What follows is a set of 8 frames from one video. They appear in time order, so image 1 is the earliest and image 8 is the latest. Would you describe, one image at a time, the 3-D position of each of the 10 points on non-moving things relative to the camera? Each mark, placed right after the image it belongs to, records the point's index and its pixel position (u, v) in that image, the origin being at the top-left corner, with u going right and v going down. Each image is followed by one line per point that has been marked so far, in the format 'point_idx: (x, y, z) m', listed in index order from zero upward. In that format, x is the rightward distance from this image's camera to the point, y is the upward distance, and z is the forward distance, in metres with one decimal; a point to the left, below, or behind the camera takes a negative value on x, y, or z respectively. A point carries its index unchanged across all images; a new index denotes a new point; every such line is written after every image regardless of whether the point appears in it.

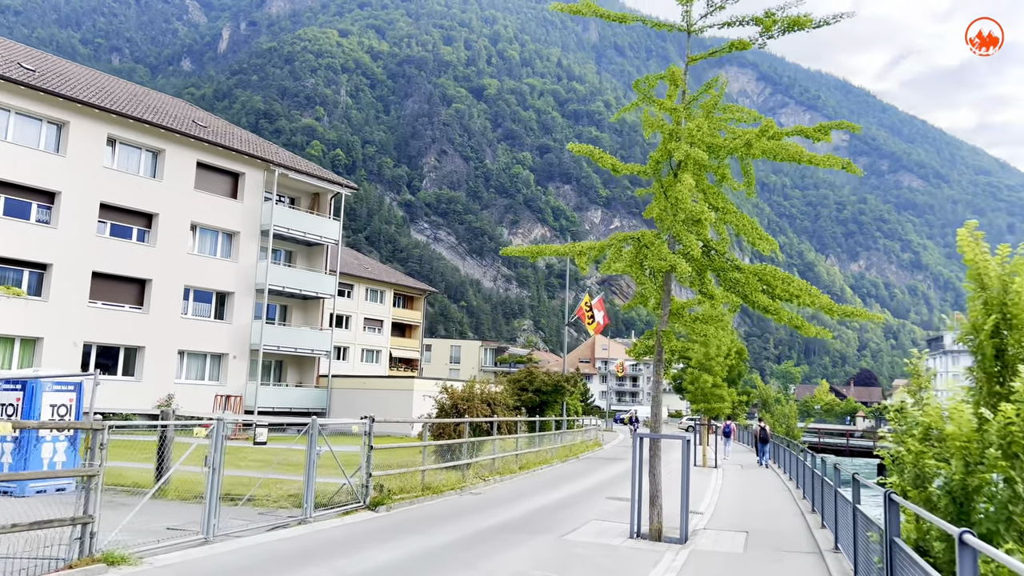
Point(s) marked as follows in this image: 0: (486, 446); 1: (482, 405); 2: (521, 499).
0: (-0.6, -3.4, +17.4) m
1: (-0.7, -2.7, +18.6) m
2: (0.0, -3.9, +14.7) m
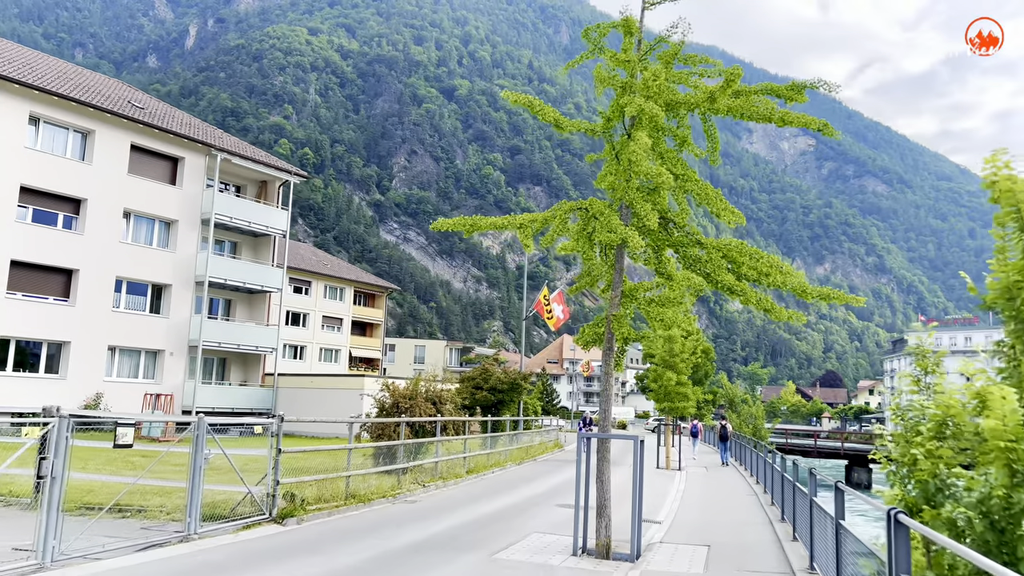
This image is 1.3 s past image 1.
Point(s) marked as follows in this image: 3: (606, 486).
0: (-1.6, -3.1, +15.8) m
1: (-1.8, -2.4, +17.1) m
2: (-1.0, -3.6, +13.2) m
3: (+1.1, -2.1, +9.2) m
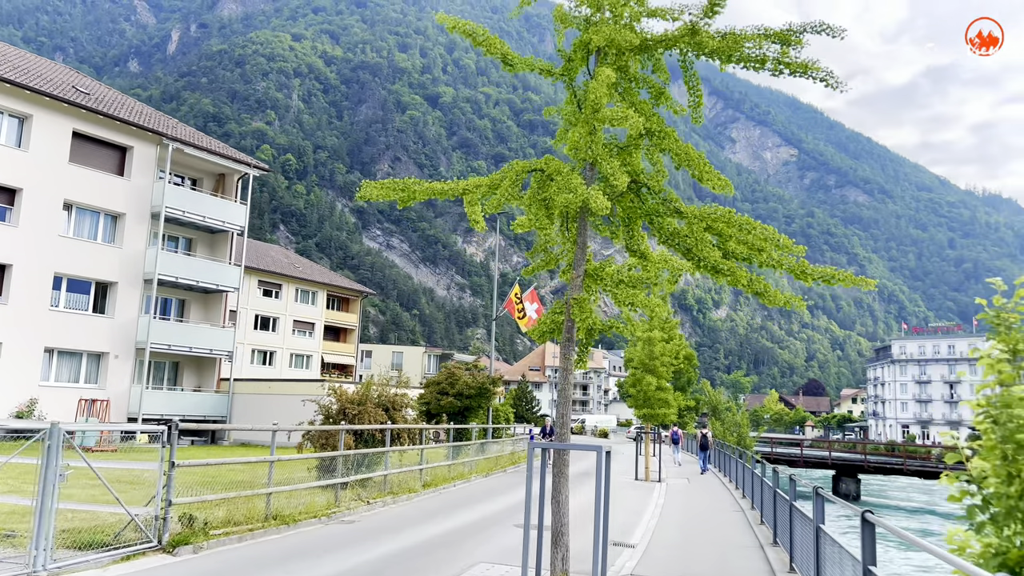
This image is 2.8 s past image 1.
0: (-2.4, -3.0, +14.0) m
1: (-2.6, -2.3, +15.3) m
2: (-1.7, -3.4, +11.4) m
3: (+0.5, -1.9, +7.5) m
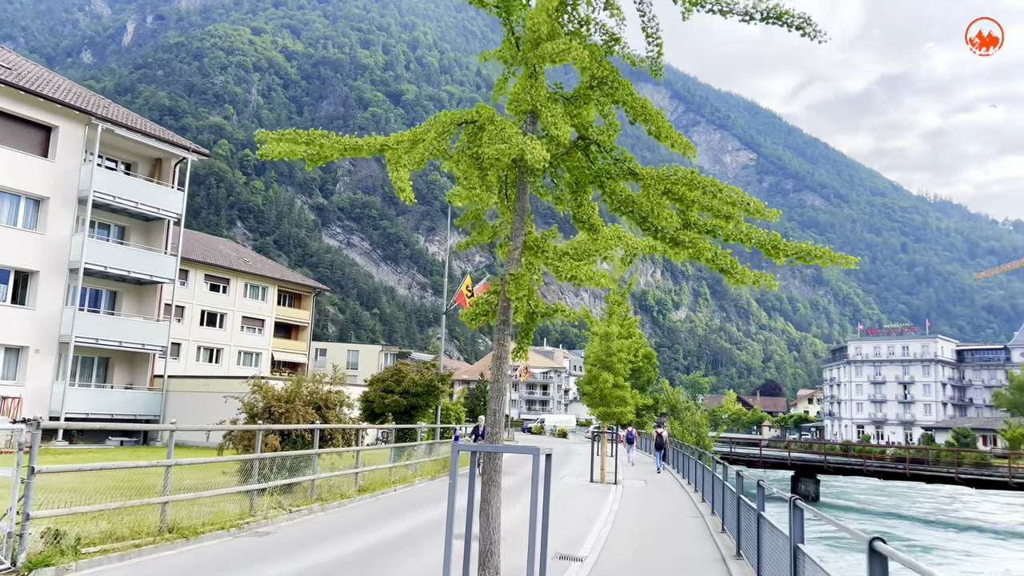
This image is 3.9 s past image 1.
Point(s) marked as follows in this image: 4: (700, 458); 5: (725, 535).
0: (-3.3, -2.7, +12.7) m
1: (-3.5, -2.1, +14.0) m
2: (-2.5, -3.2, +10.1) m
3: (-0.1, -1.7, +6.3) m
4: (+4.3, -3.9, +18.6) m
5: (+3.0, -3.5, +11.4) m
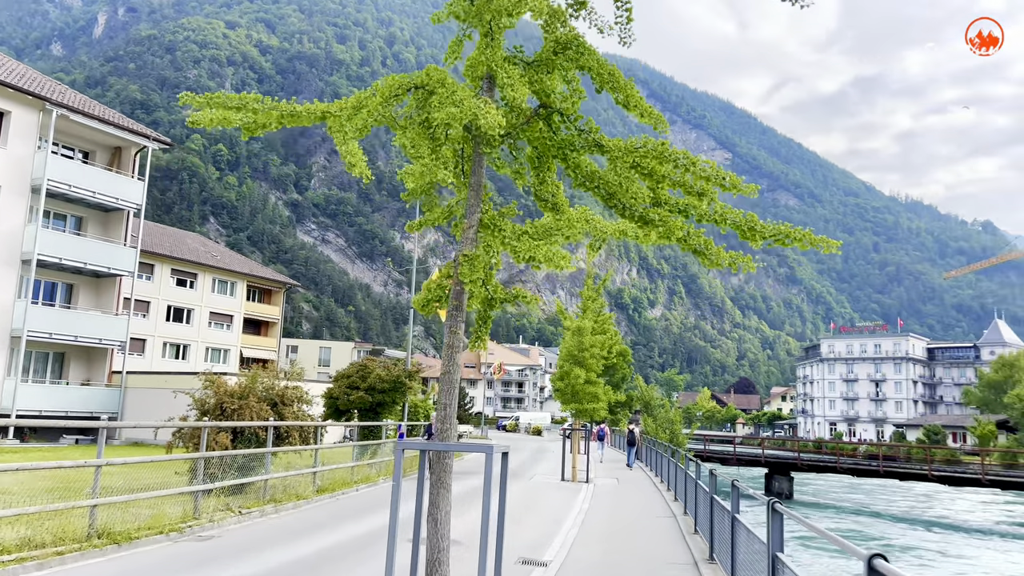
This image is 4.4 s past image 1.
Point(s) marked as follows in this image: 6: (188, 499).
0: (-3.8, -2.6, +12.0) m
1: (-4.1, -1.9, +13.3) m
2: (-3.0, -3.1, +9.5) m
3: (-0.5, -1.5, +5.7) m
4: (+3.6, -3.7, +18.2) m
5: (+2.5, -3.3, +10.9) m
6: (-4.1, -2.7, +10.3) m
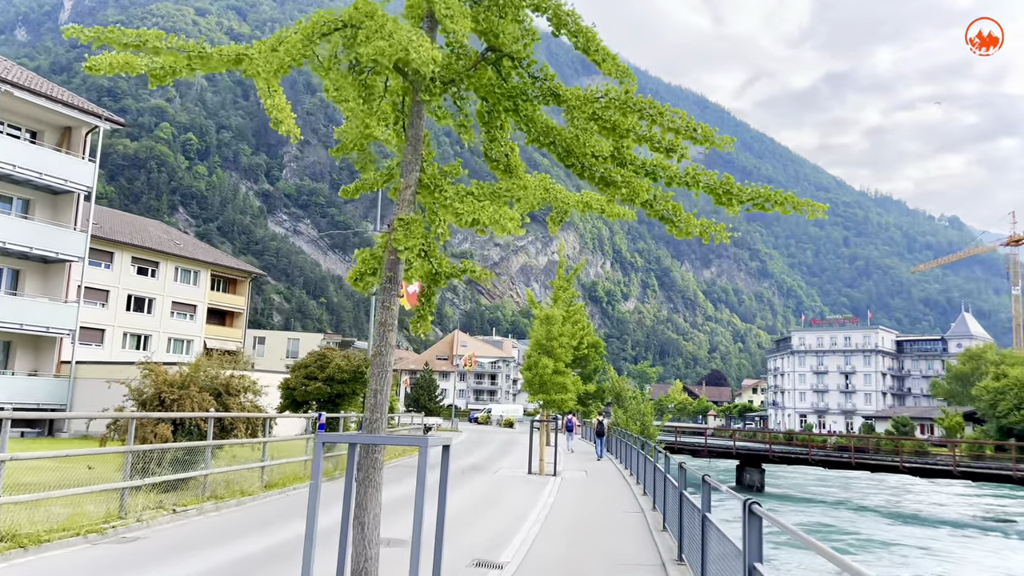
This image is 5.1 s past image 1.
0: (-4.4, -2.3, +11.2) m
1: (-4.7, -1.6, +12.4) m
2: (-3.4, -2.8, +8.7) m
3: (-0.8, -1.3, +4.9) m
4: (+2.8, -3.4, +17.5) m
5: (+2.0, -3.1, +10.2) m
6: (-4.6, -2.4, +9.4) m
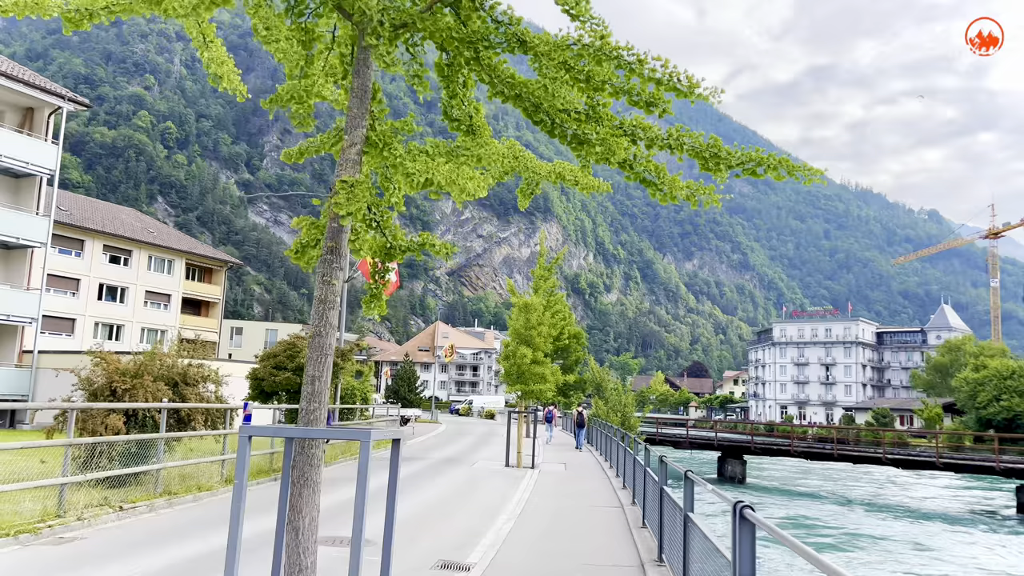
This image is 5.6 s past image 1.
0: (-4.7, -2.1, +10.5) m
1: (-5.1, -1.4, +11.7) m
2: (-3.7, -2.6, +8.0) m
3: (-1.0, -1.2, +4.3) m
4: (+2.3, -3.2, +17.0) m
5: (+1.6, -2.9, +9.7) m
6: (-4.9, -2.2, +8.7) m
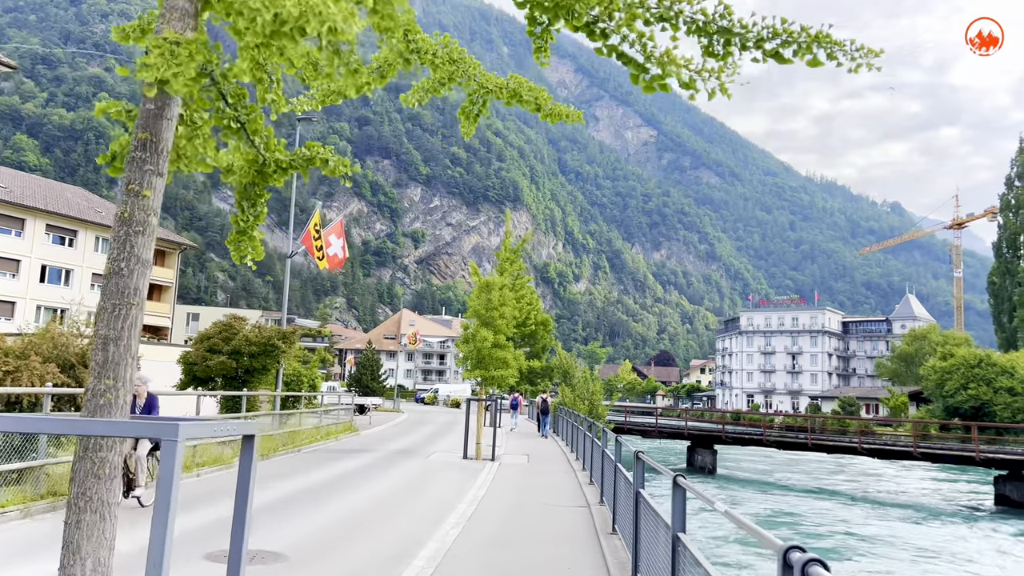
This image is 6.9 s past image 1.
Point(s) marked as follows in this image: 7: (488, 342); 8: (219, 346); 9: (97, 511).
0: (-5.3, -1.7, +8.8) m
1: (-5.7, -1.0, +10.0) m
2: (-4.2, -2.3, +6.4) m
3: (-1.4, -0.9, +2.8) m
4: (+1.5, -2.7, +15.6) m
5: (+1.1, -2.5, +8.3) m
6: (-5.4, -1.8, +7.0) m
7: (-0.5, -1.3, +19.4) m
8: (-6.2, -1.2, +17.6) m
9: (-1.4, -0.7, +2.7) m
